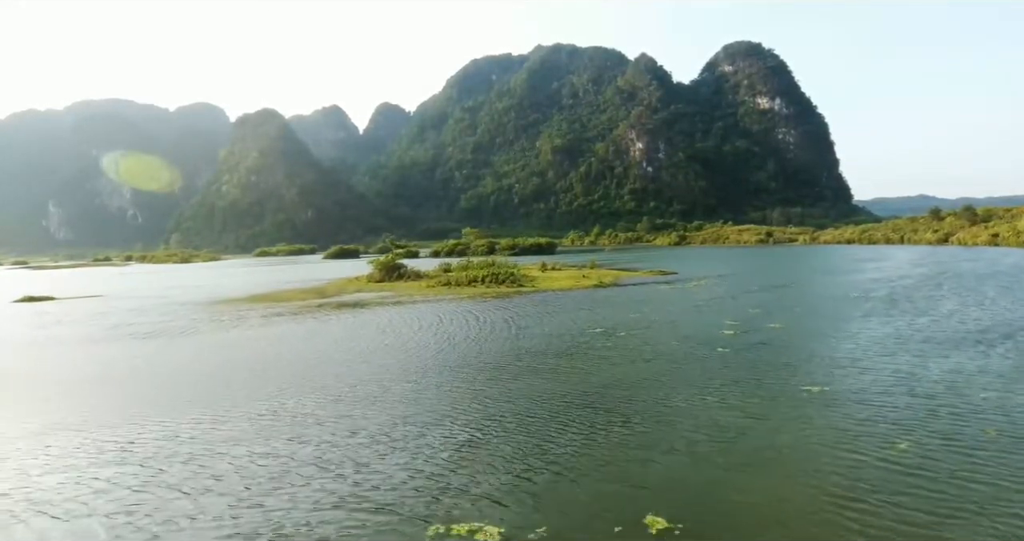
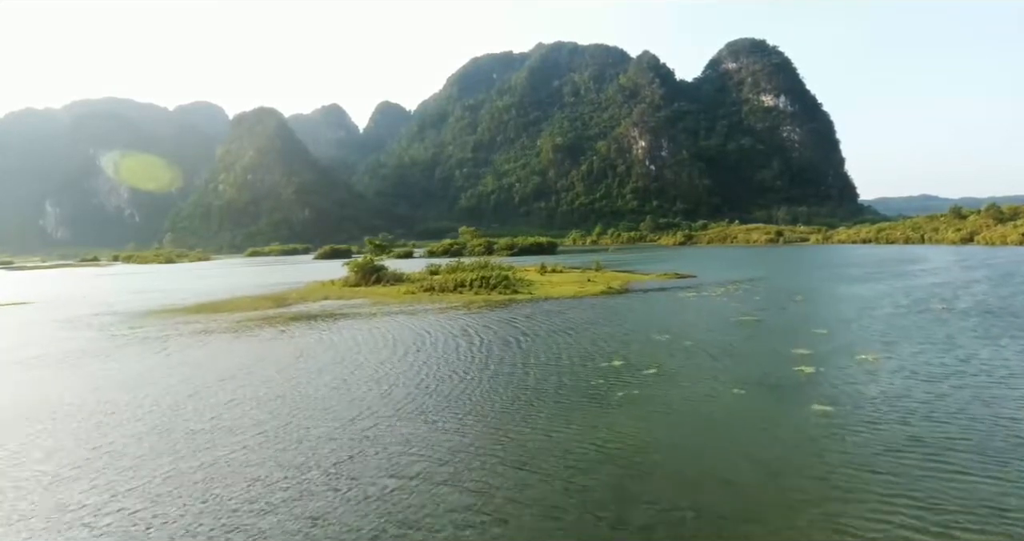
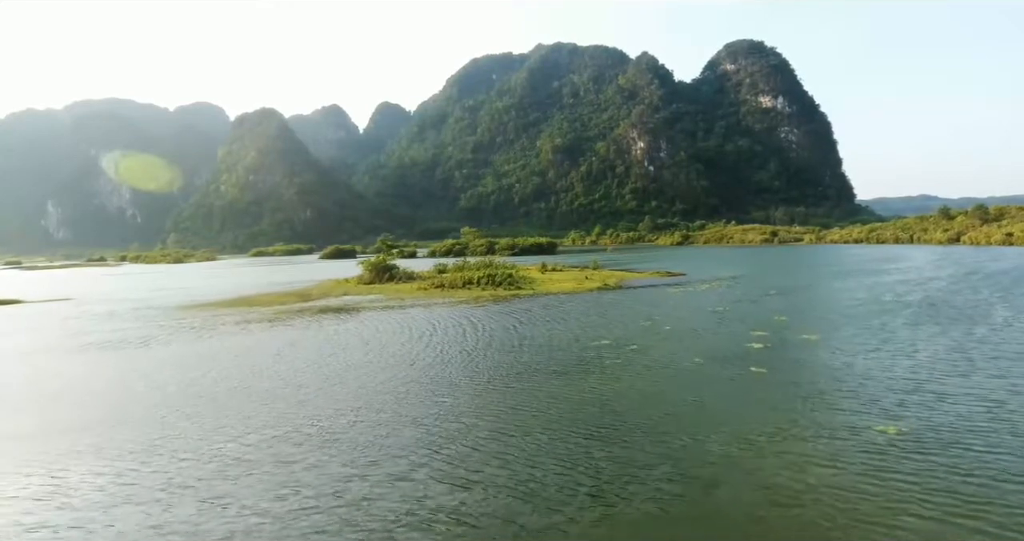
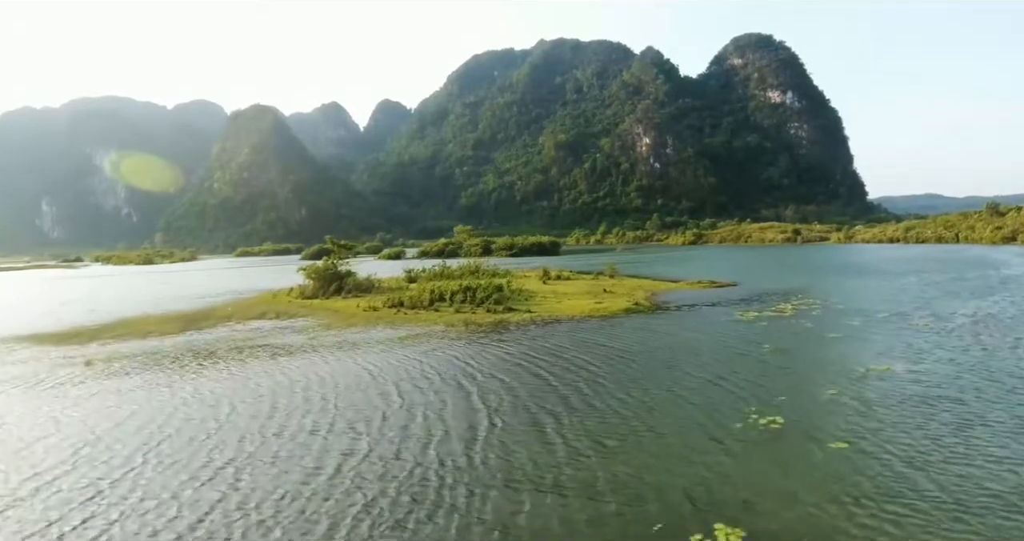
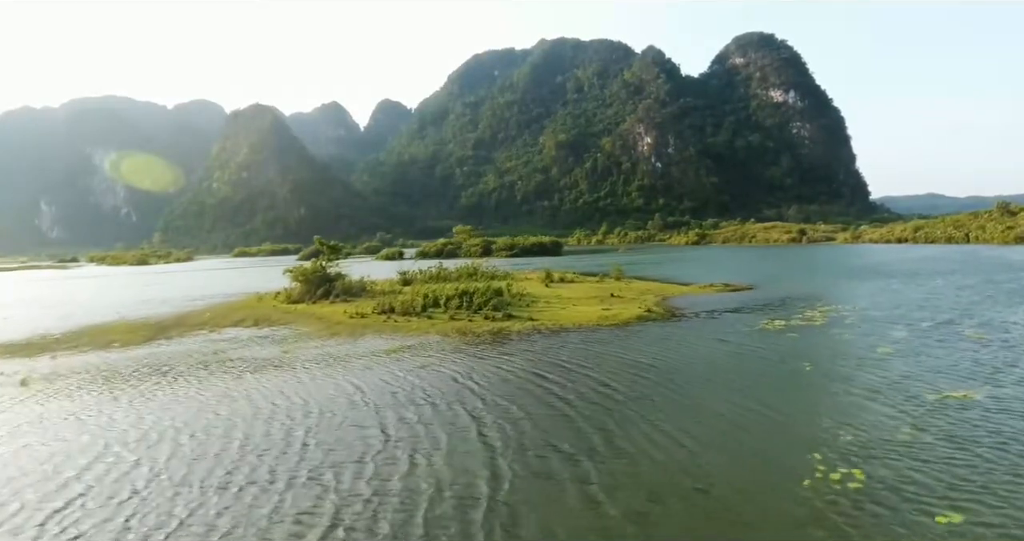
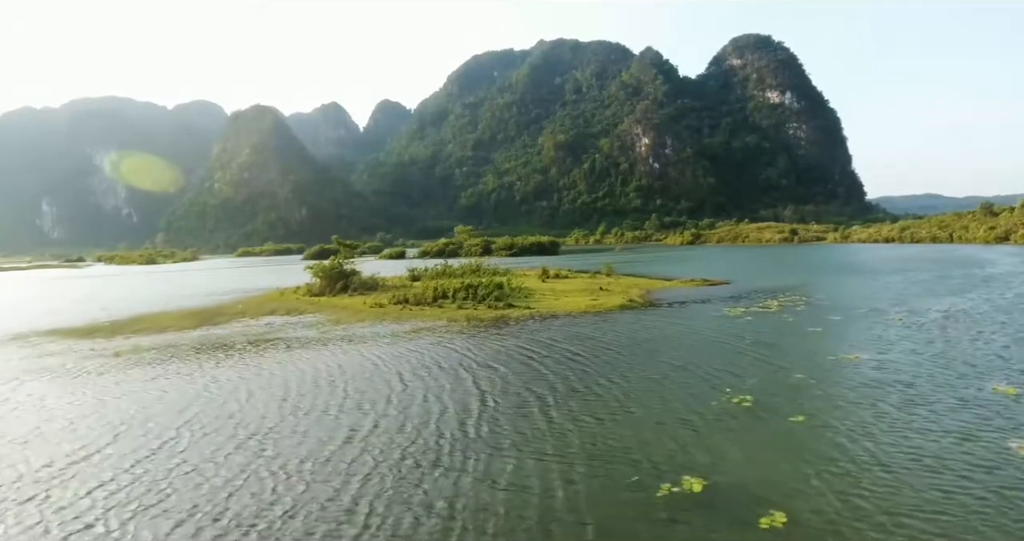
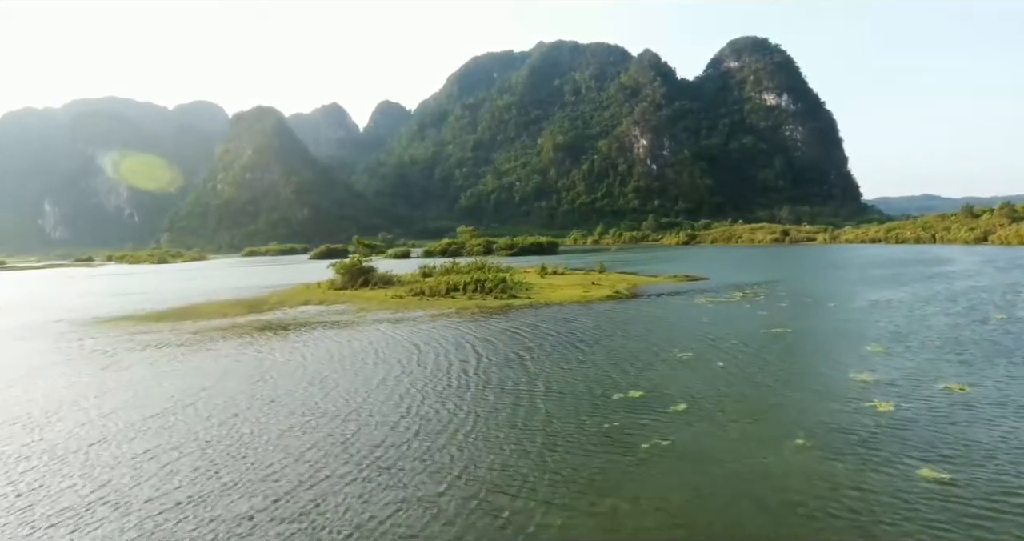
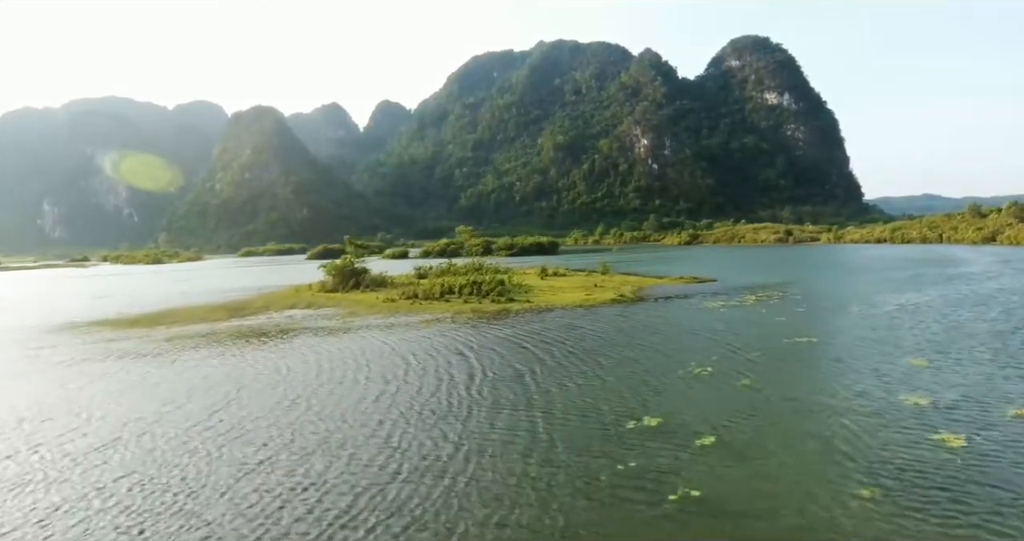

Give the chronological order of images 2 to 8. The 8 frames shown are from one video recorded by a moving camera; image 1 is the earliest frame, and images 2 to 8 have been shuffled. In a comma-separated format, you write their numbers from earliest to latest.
3, 2, 7, 8, 6, 4, 5
